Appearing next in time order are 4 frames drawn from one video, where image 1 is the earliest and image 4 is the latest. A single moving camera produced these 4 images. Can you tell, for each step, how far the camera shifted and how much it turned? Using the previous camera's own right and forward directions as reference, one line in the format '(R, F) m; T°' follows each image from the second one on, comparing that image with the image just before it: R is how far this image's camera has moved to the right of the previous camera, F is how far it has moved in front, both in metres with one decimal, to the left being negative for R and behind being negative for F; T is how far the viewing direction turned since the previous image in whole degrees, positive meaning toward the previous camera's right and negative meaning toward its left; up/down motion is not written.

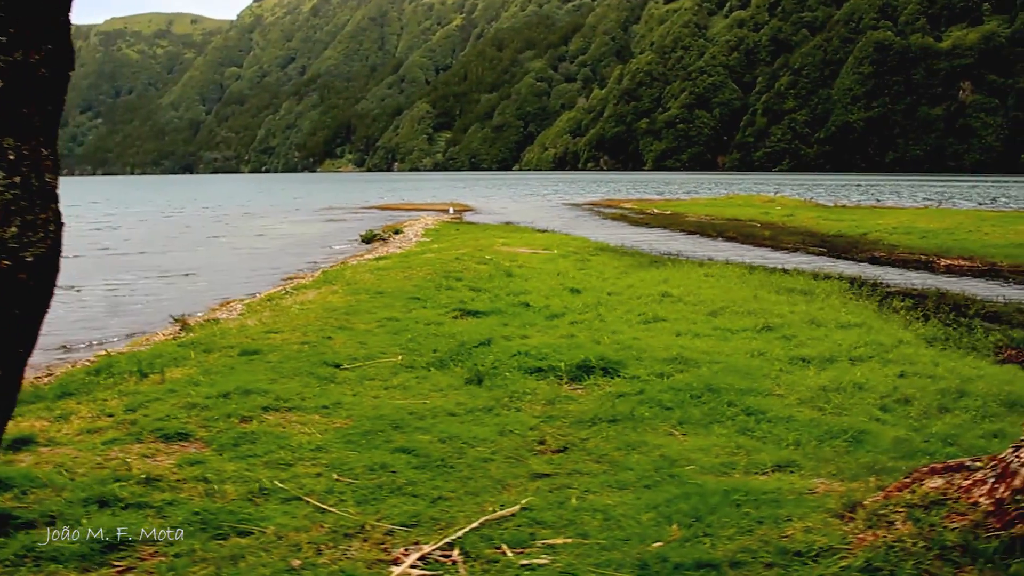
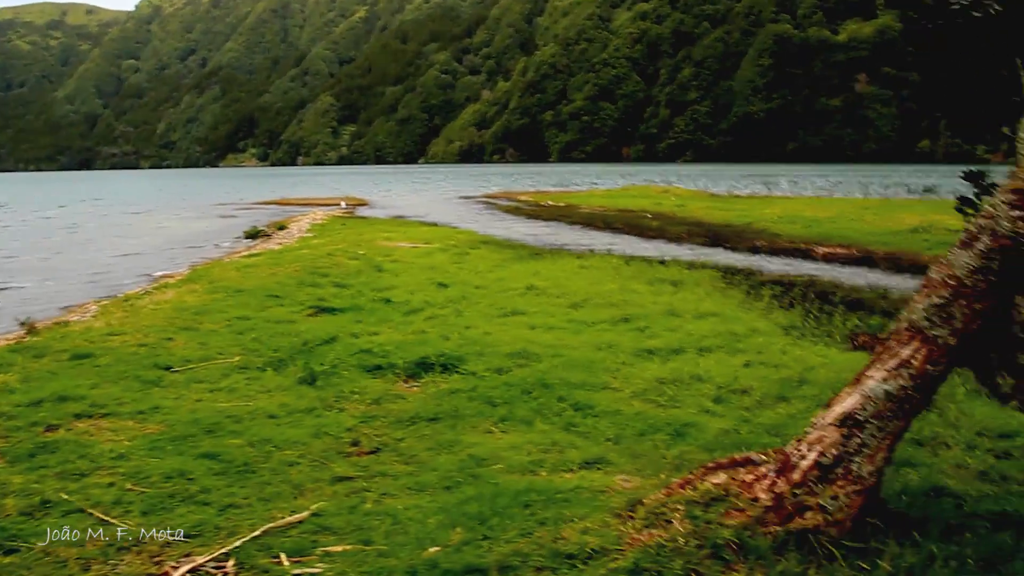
(+0.9, +0.3) m; +4°
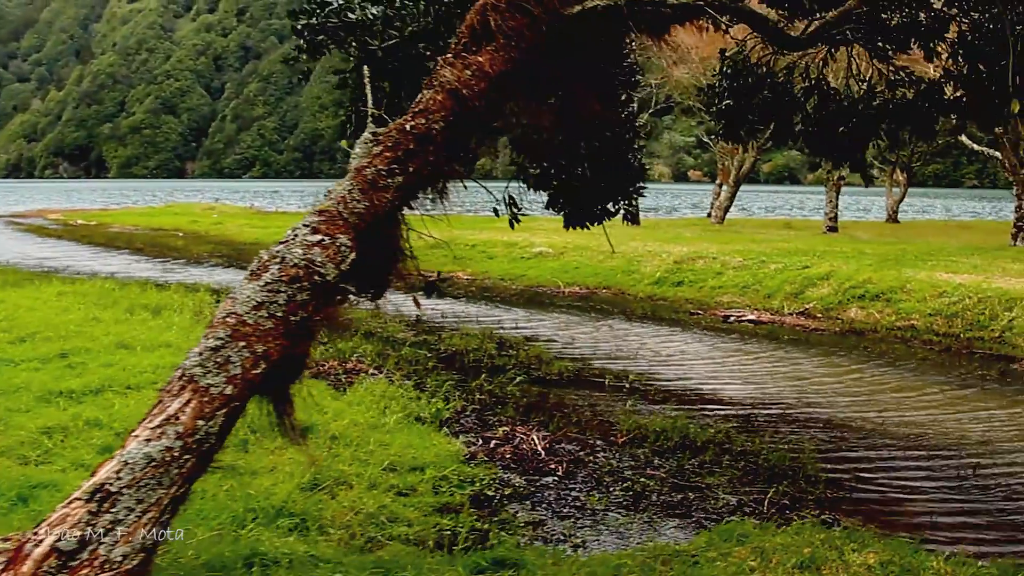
(+1.9, +0.8) m; +19°
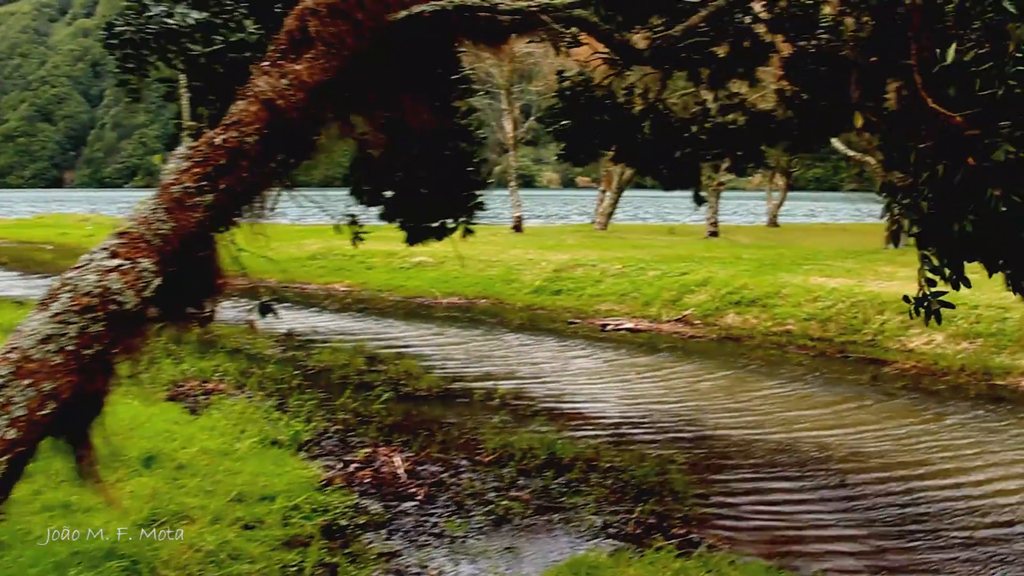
(+0.3, +0.4) m; +5°
